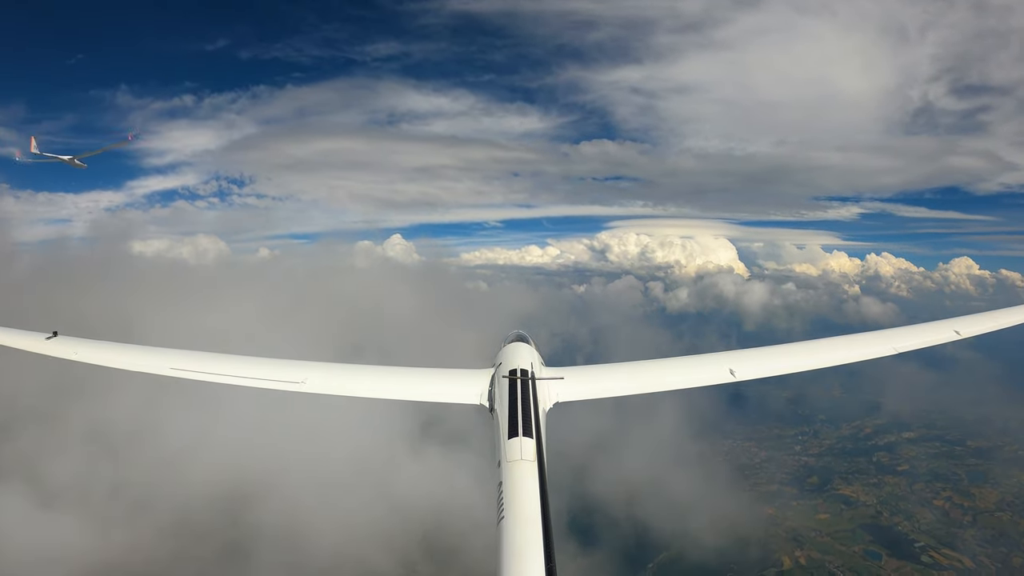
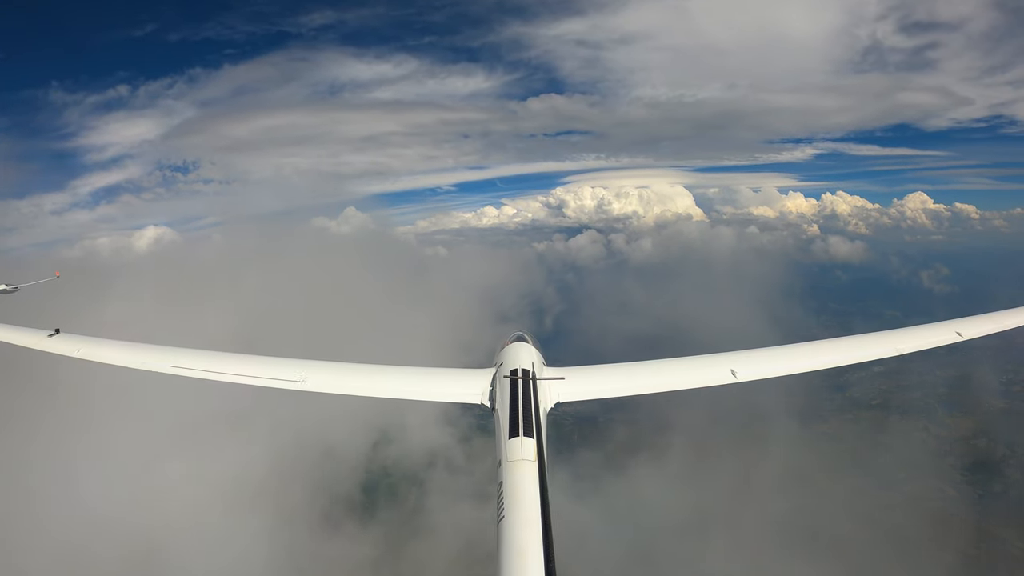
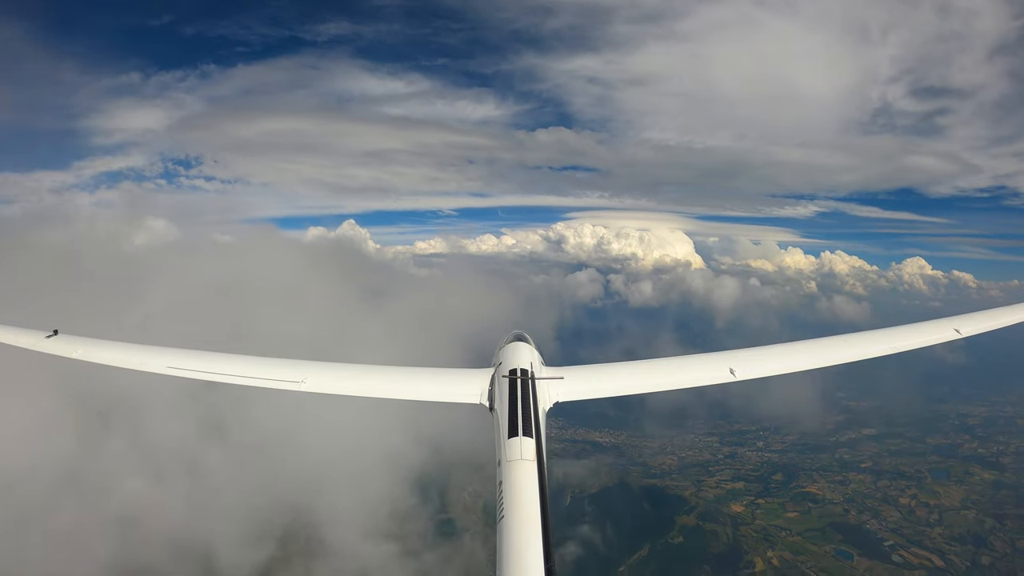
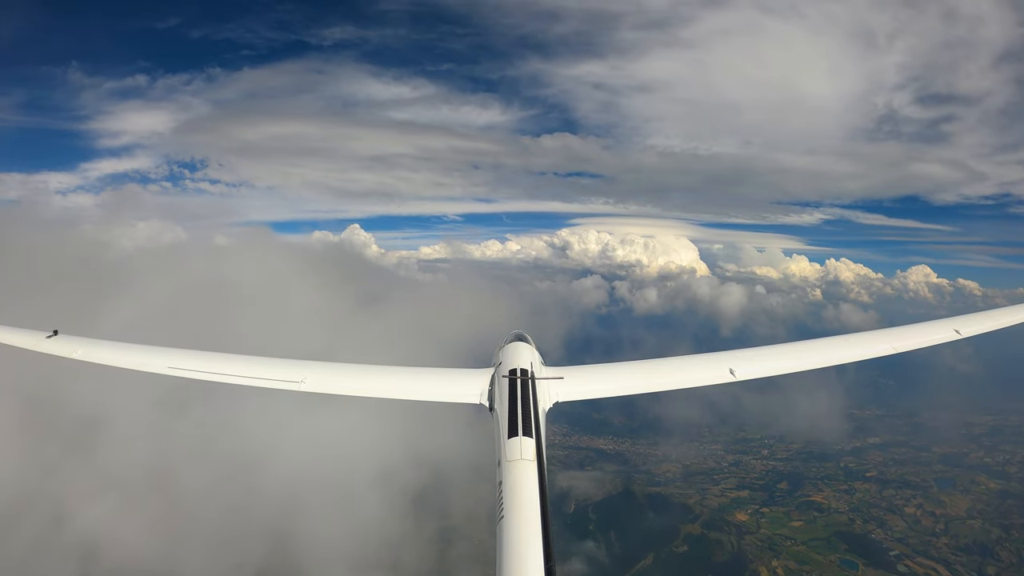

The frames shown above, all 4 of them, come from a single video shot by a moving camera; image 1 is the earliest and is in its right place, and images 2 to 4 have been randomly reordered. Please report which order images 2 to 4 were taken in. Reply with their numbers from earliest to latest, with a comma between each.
2, 3, 4
